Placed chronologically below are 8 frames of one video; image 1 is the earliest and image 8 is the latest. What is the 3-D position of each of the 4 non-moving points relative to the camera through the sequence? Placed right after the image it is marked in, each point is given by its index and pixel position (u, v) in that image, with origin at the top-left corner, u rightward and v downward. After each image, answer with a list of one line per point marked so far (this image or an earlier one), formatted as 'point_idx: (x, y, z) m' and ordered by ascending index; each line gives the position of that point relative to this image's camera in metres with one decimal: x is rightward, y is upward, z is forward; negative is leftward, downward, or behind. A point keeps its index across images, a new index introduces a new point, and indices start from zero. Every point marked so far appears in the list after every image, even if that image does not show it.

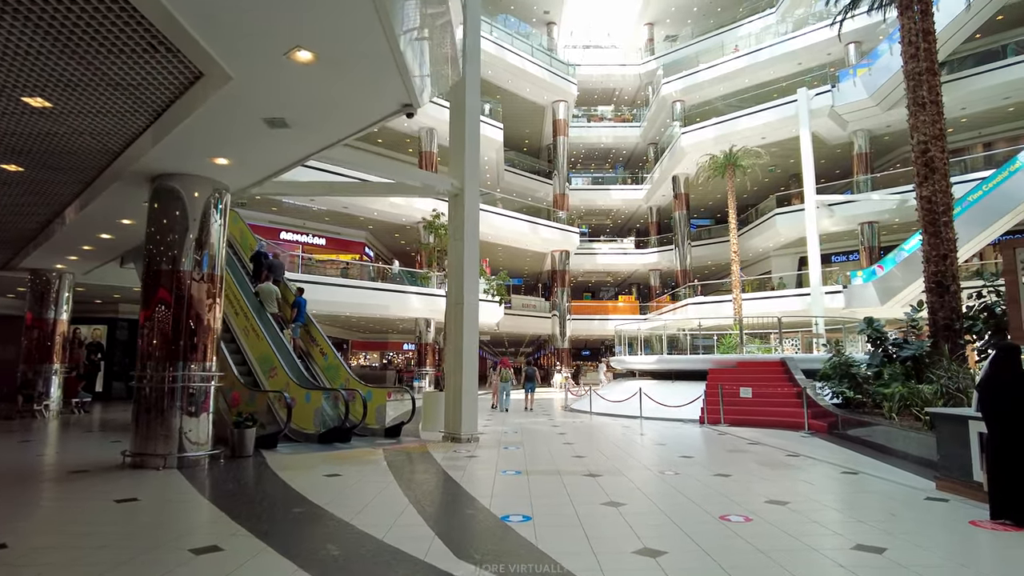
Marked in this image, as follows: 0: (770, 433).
0: (+3.1, -1.8, +8.1) m
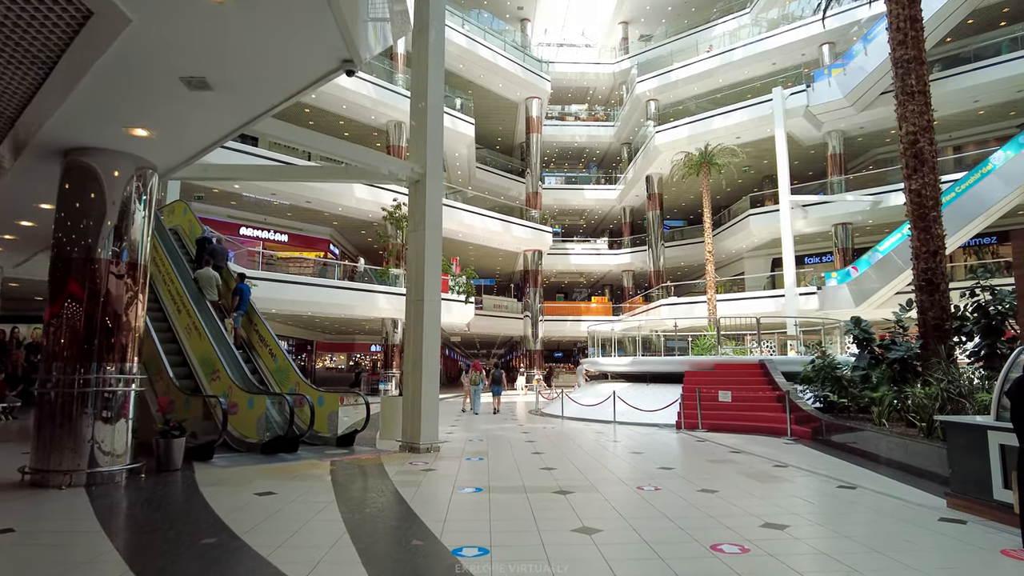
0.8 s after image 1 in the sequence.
0: (+2.7, -1.7, +7.6) m
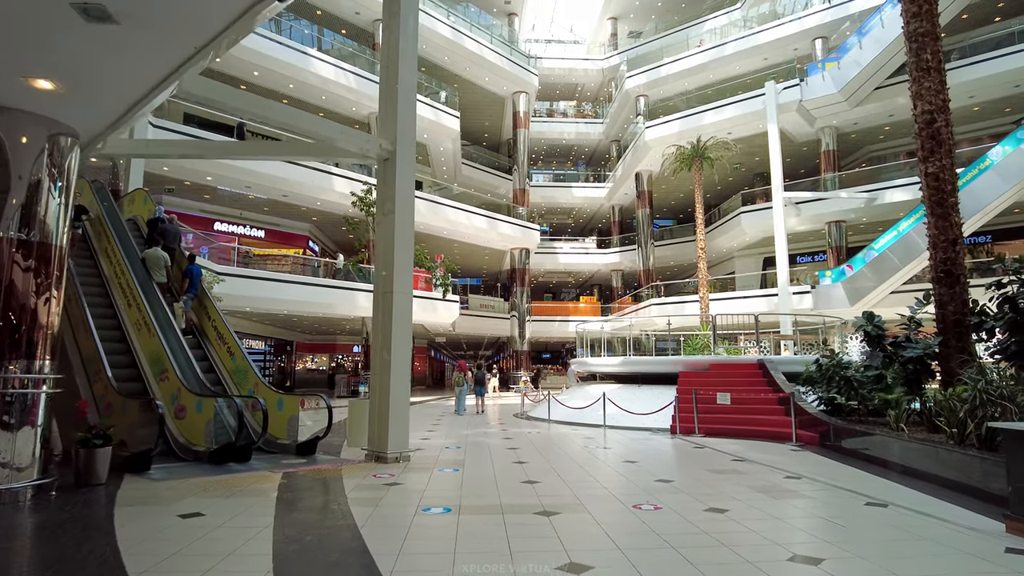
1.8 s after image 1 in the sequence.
0: (+2.5, -1.7, +6.9) m
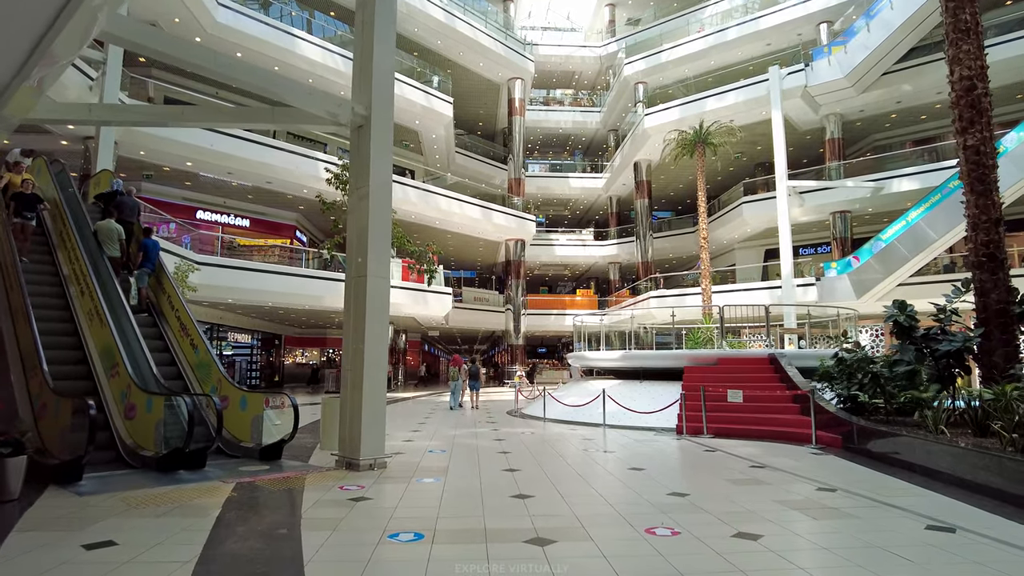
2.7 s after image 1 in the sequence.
0: (+2.4, -1.5, +6.3) m
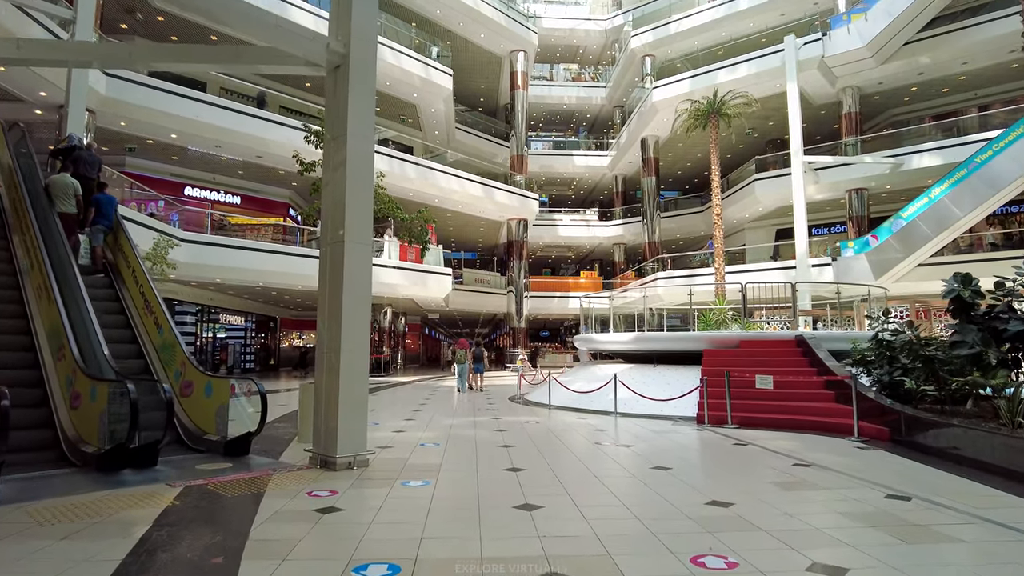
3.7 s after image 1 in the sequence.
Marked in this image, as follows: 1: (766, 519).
0: (+2.5, -1.3, +5.5) m
1: (+1.2, -1.1, +3.2) m
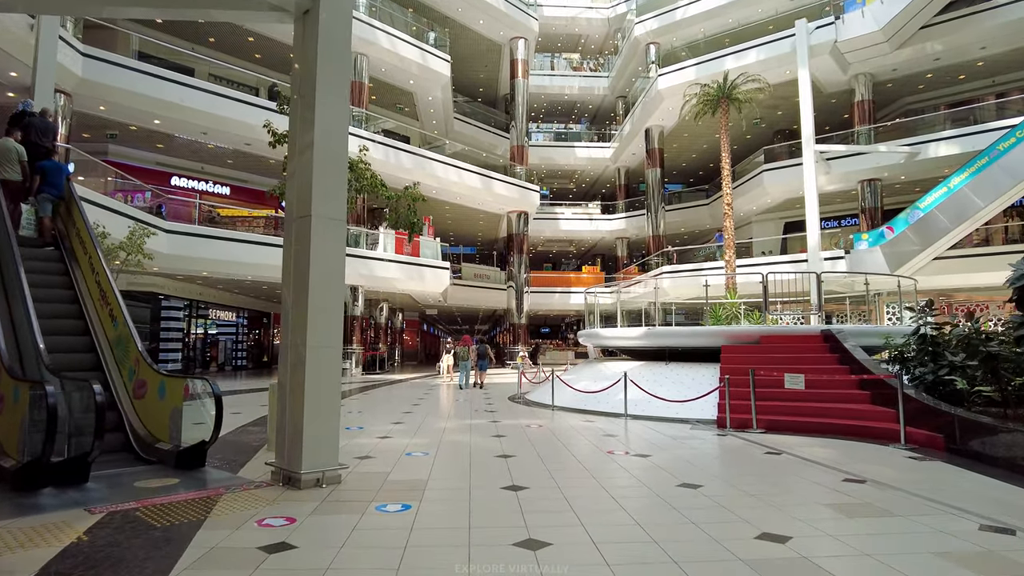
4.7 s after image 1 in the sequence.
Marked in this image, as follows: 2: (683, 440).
0: (+2.5, -1.2, +4.8) m
1: (+1.2, -1.0, +2.5) m
2: (+1.5, -1.4, +6.0) m
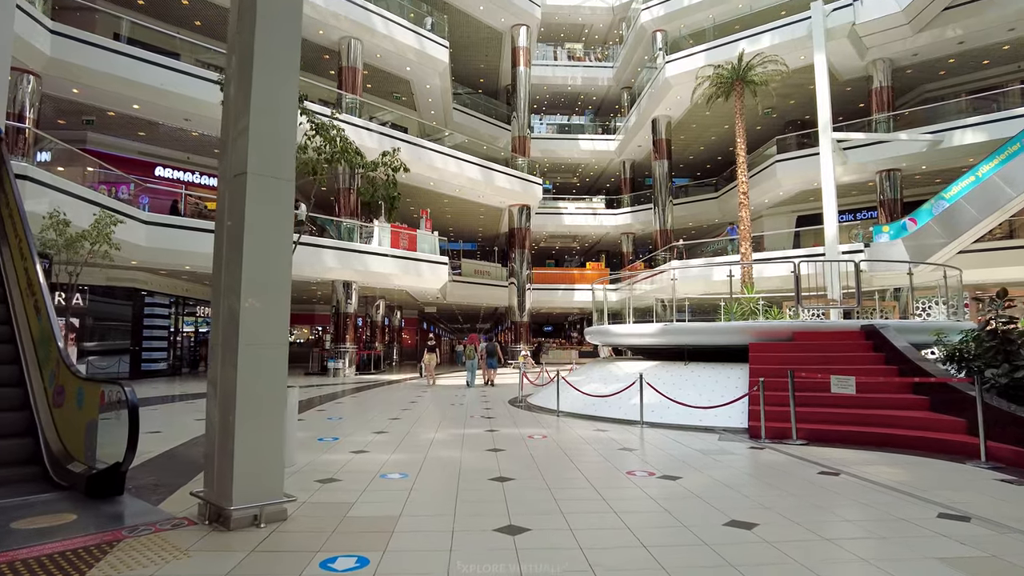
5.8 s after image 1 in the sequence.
0: (+2.4, -1.1, +3.9) m
1: (+1.2, -0.9, +1.6) m
2: (+1.5, -1.3, +5.1) m
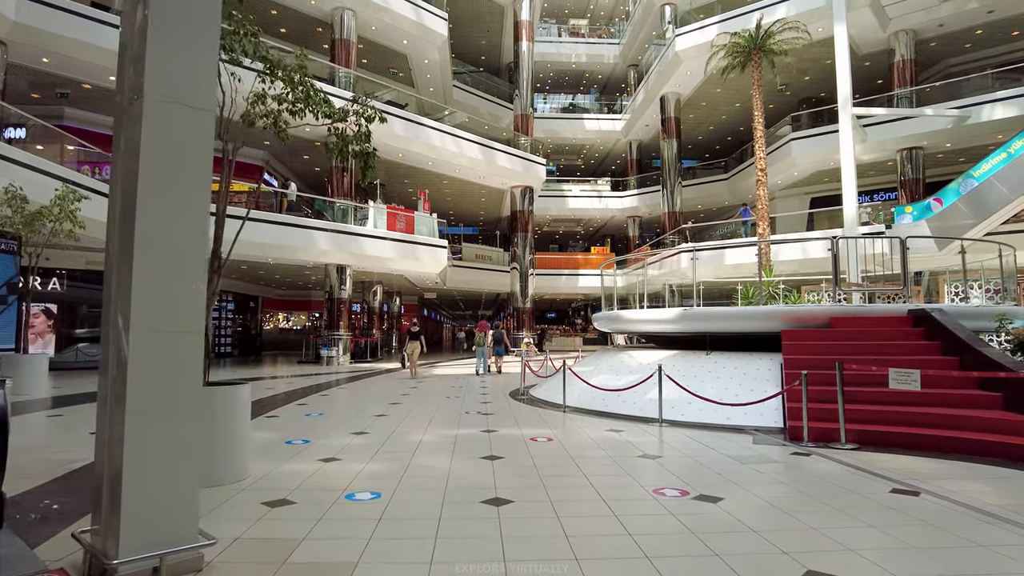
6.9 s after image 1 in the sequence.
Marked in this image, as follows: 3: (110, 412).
0: (+2.4, -1.0, +3.1) m
1: (+1.2, -0.8, +0.8) m
2: (+1.5, -1.1, +4.3) m
3: (-1.3, -0.4, +2.2) m
